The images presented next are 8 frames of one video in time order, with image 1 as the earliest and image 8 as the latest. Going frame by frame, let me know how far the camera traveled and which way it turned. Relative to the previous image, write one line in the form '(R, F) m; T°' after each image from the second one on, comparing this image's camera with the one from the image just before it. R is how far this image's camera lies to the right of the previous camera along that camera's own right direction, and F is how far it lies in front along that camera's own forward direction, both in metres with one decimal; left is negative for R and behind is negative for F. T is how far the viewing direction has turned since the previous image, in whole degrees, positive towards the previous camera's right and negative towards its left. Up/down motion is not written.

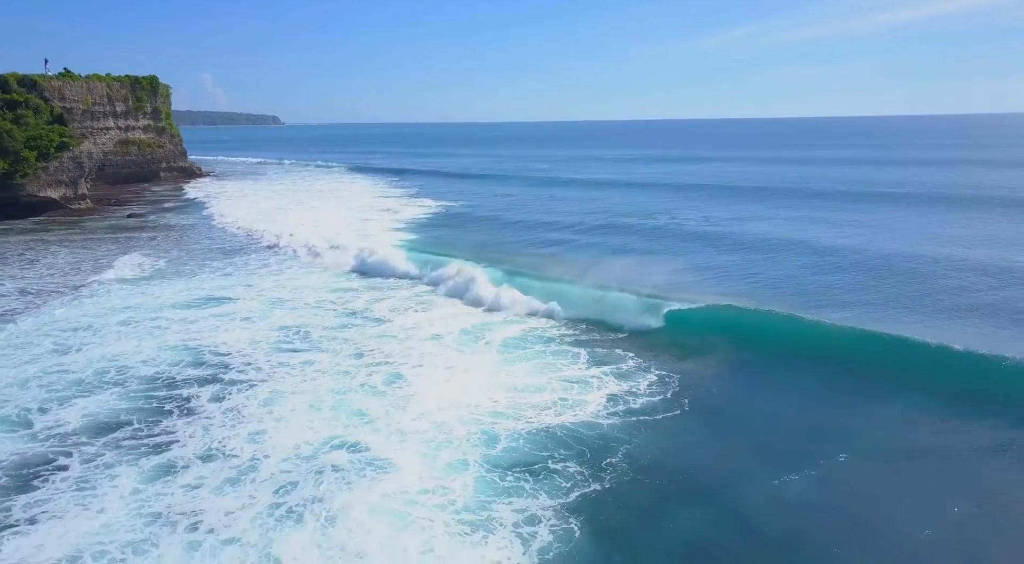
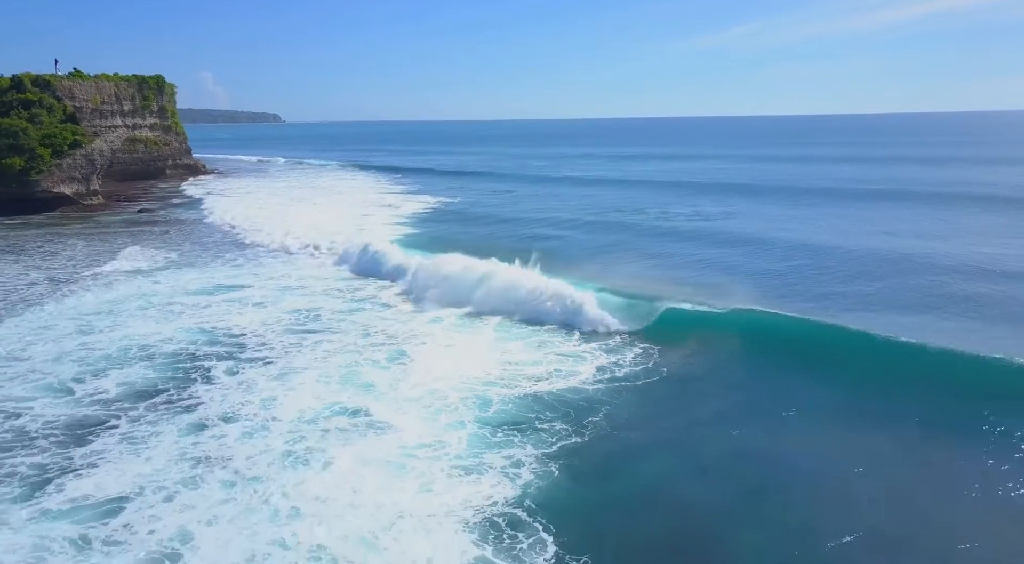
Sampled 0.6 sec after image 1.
(+0.1, -1.3) m; 0°
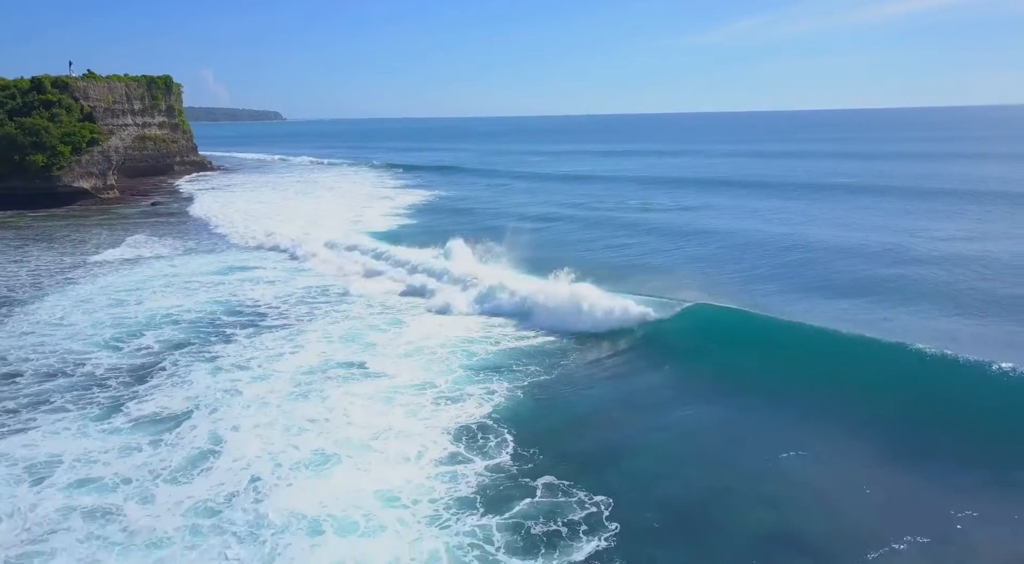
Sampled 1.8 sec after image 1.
(+0.4, -2.3) m; 0°
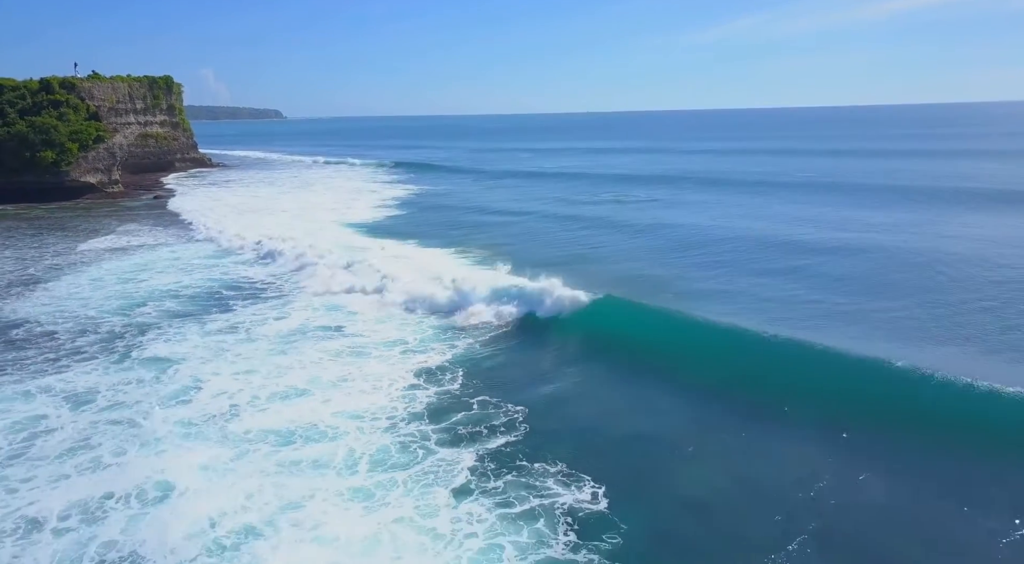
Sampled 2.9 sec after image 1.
(+1.0, -2.2) m; 0°
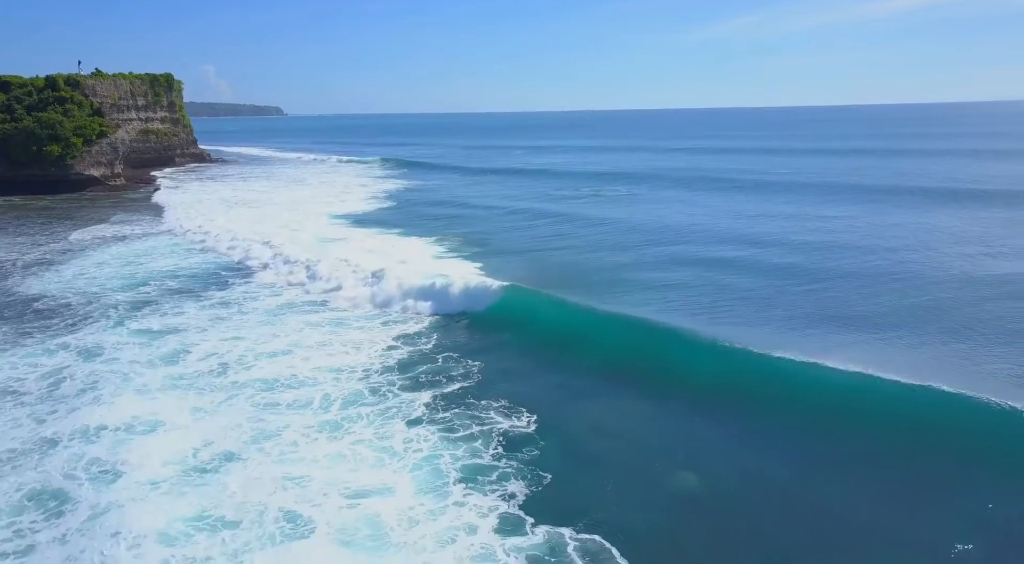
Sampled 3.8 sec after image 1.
(+0.8, -1.7) m; 0°
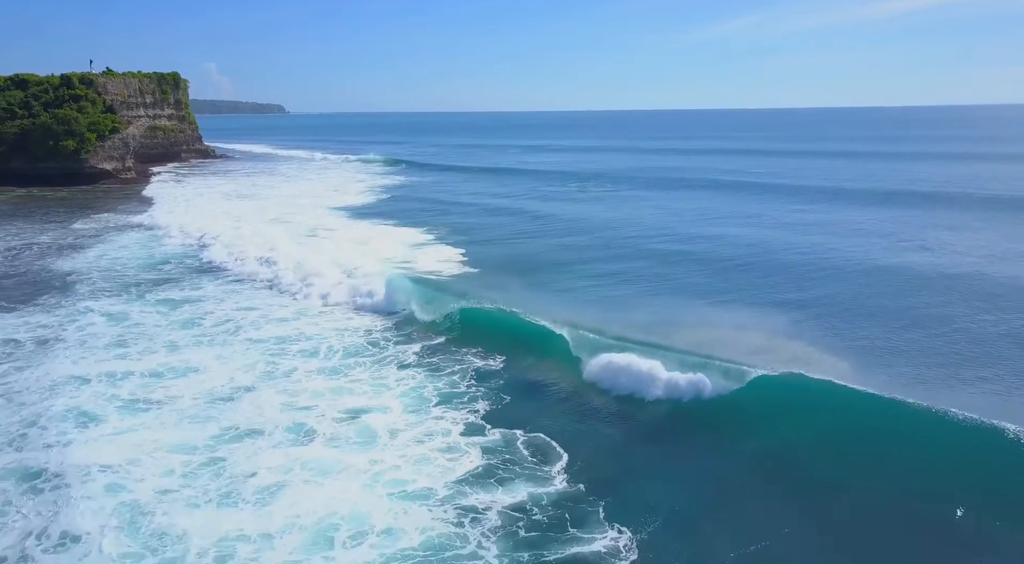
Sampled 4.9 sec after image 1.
(+0.5, -2.2) m; 0°
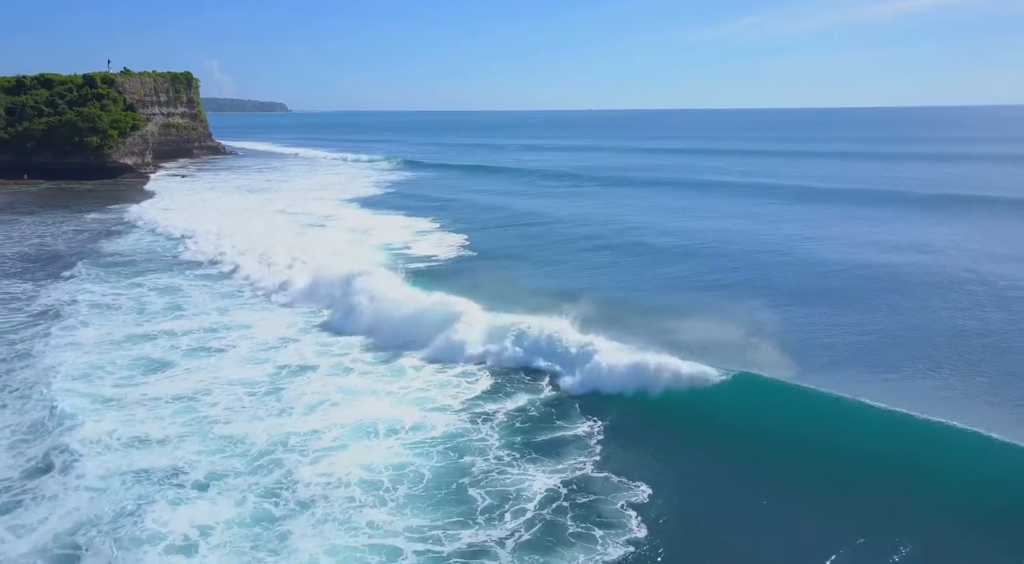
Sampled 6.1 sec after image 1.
(+0.1, -2.6) m; 0°
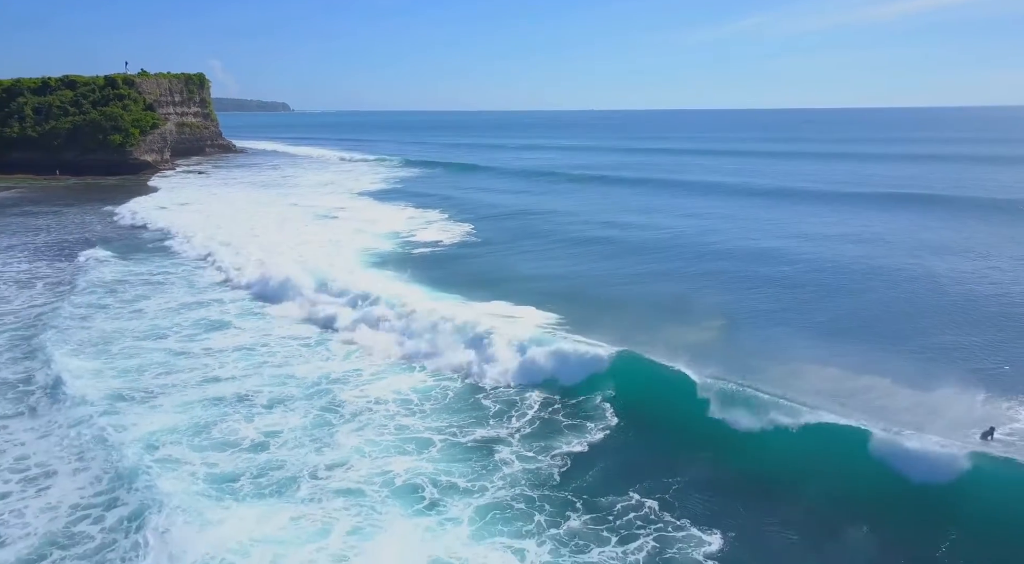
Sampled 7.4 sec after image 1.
(0.0, -2.5) m; 0°
